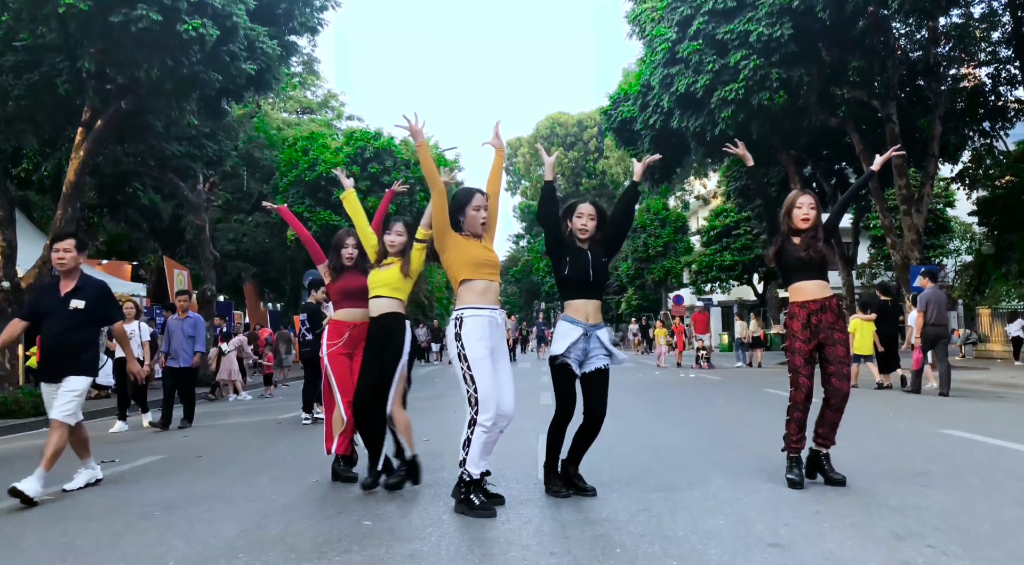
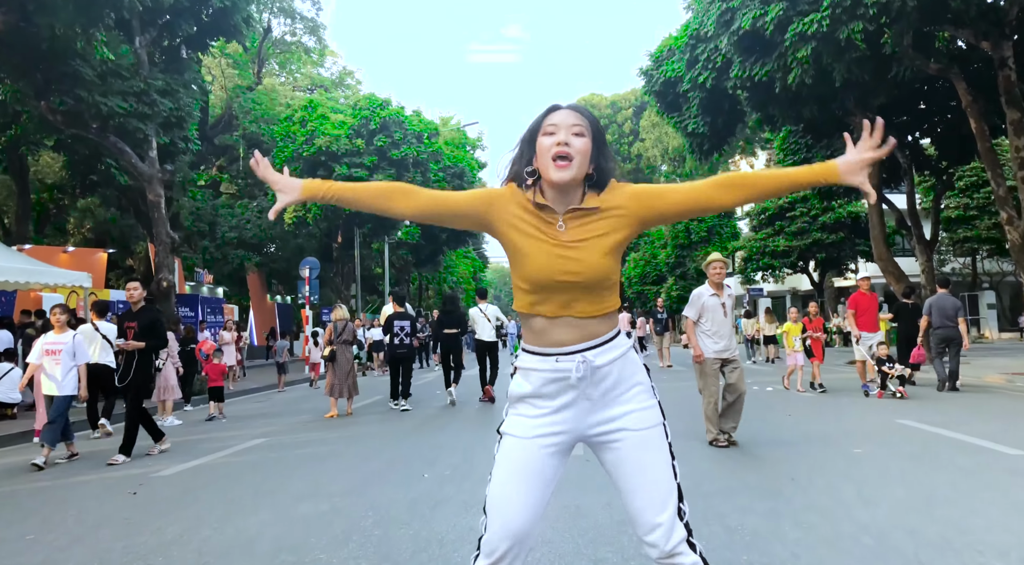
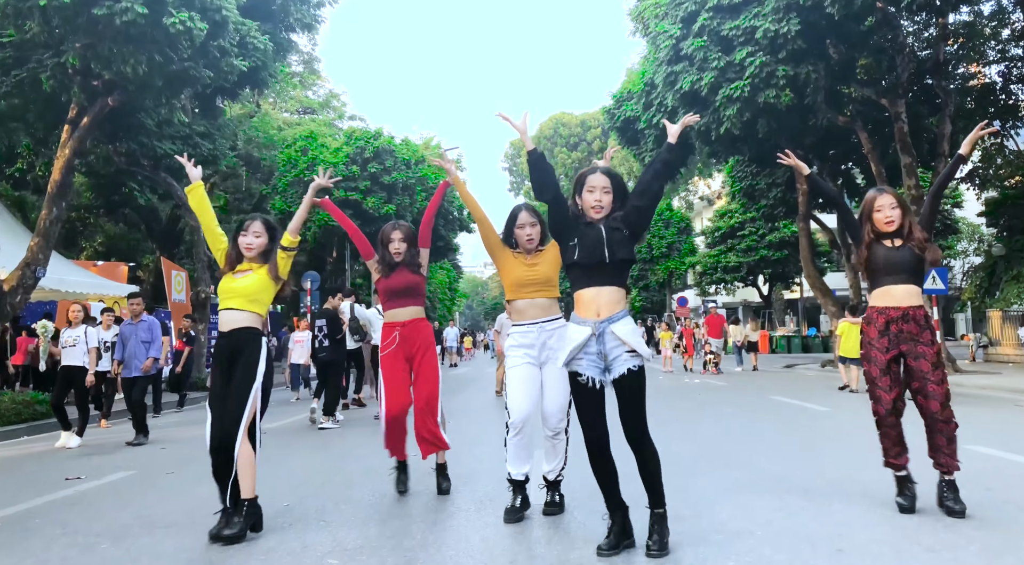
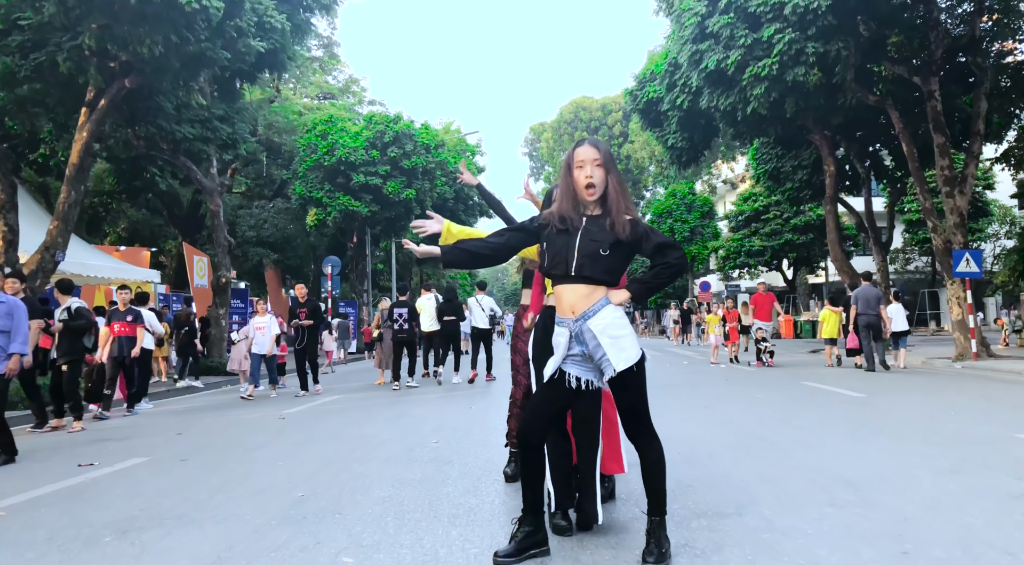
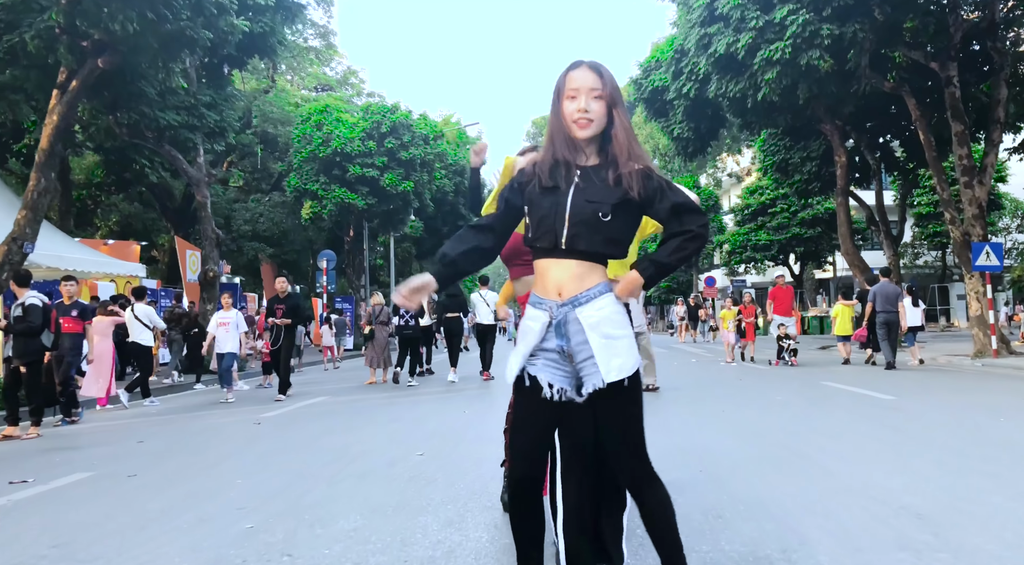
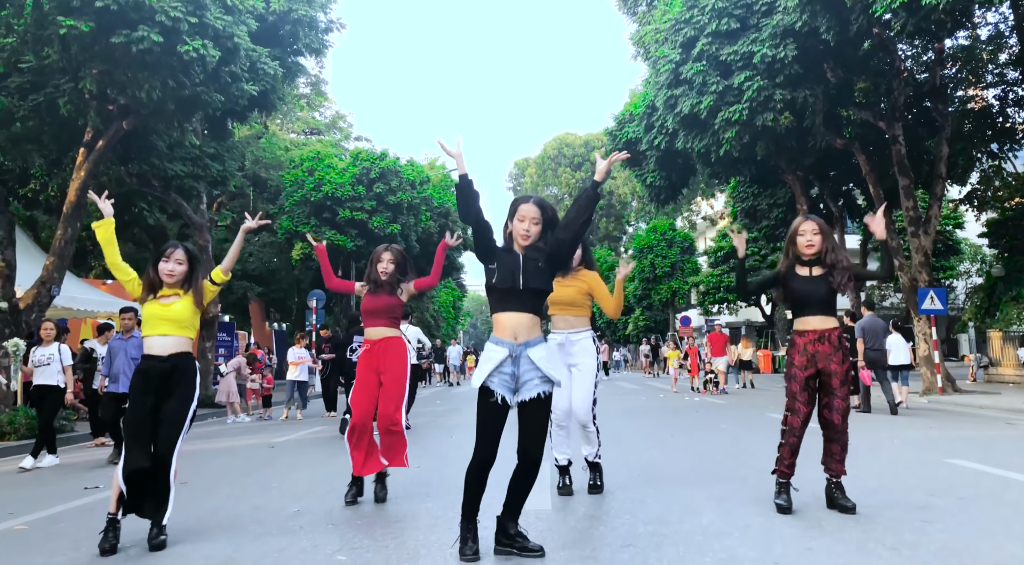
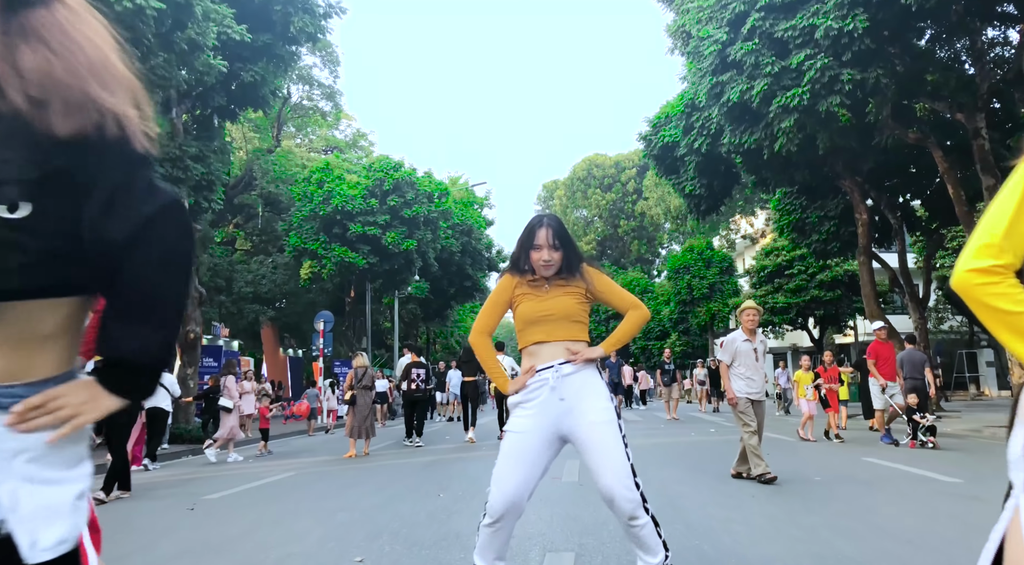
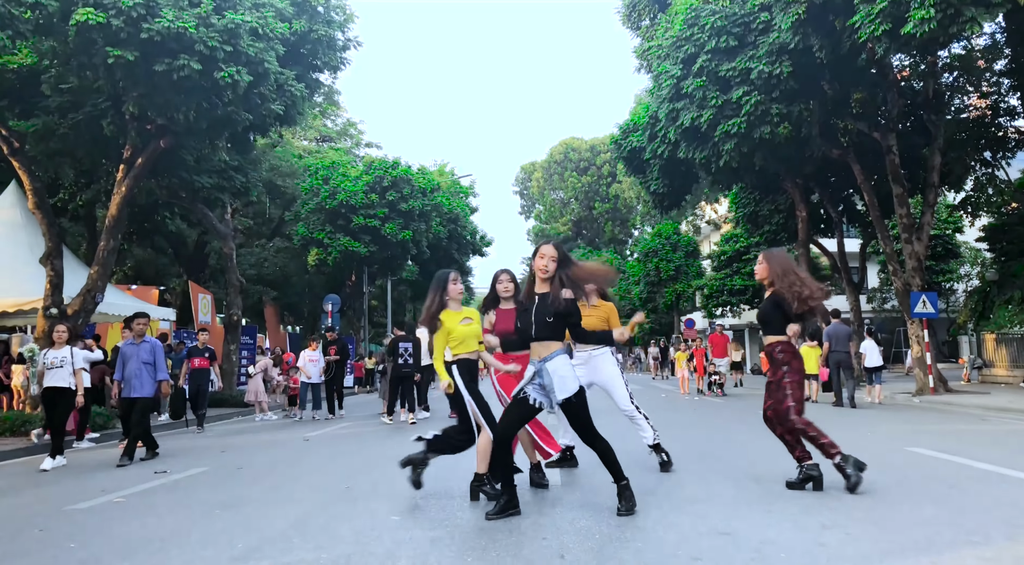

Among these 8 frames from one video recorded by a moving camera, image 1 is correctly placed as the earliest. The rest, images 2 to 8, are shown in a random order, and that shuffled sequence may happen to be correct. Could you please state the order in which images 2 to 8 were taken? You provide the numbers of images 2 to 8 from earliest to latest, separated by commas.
3, 6, 8, 4, 5, 2, 7
